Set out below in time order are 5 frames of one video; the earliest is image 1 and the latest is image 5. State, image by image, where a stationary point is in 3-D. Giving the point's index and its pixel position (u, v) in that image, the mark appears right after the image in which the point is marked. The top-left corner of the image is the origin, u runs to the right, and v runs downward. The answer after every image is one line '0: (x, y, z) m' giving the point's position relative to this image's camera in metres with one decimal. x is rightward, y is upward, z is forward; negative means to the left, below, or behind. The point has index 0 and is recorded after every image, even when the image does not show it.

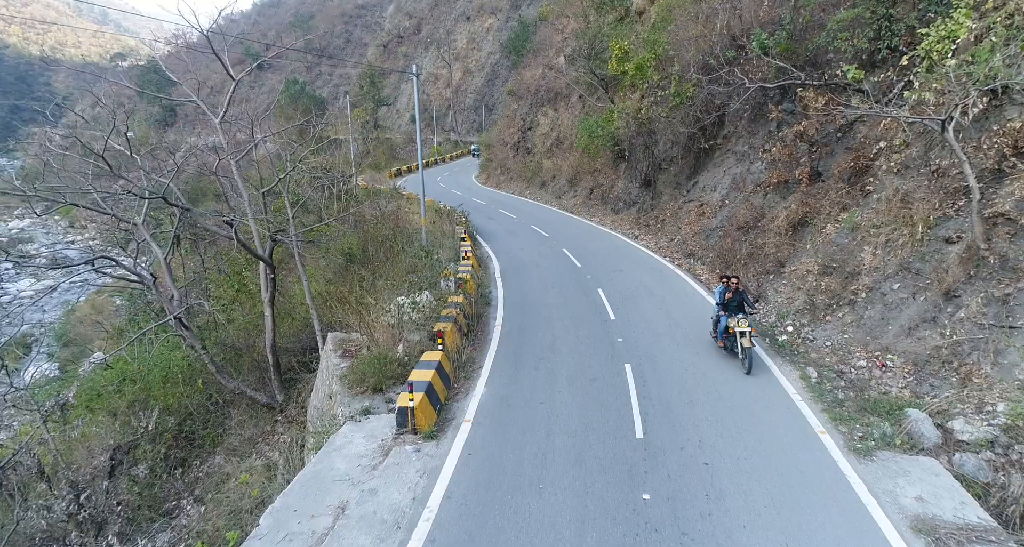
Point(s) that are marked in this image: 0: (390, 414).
0: (-1.7, -1.9, +6.9) m
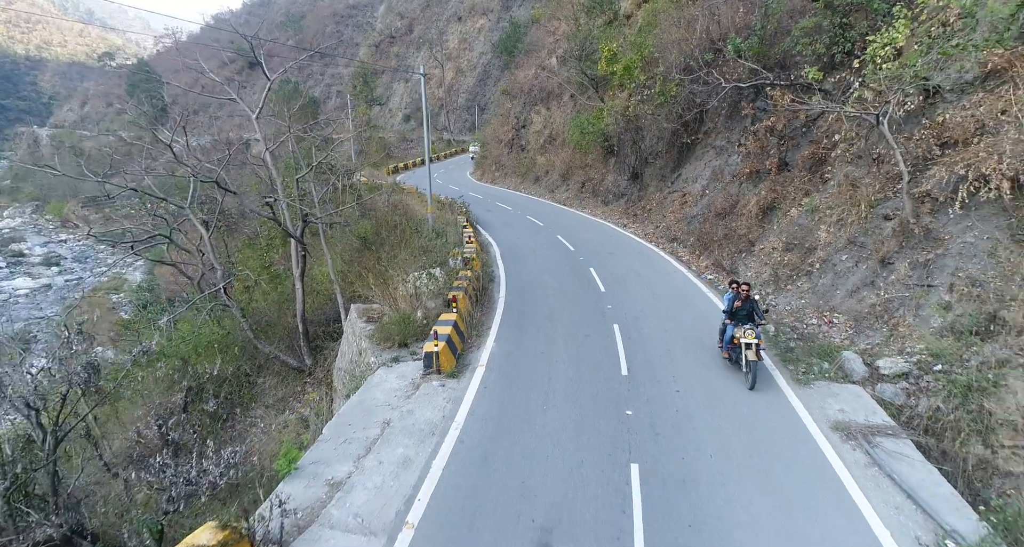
0: (-1.6, -1.4, +8.2) m
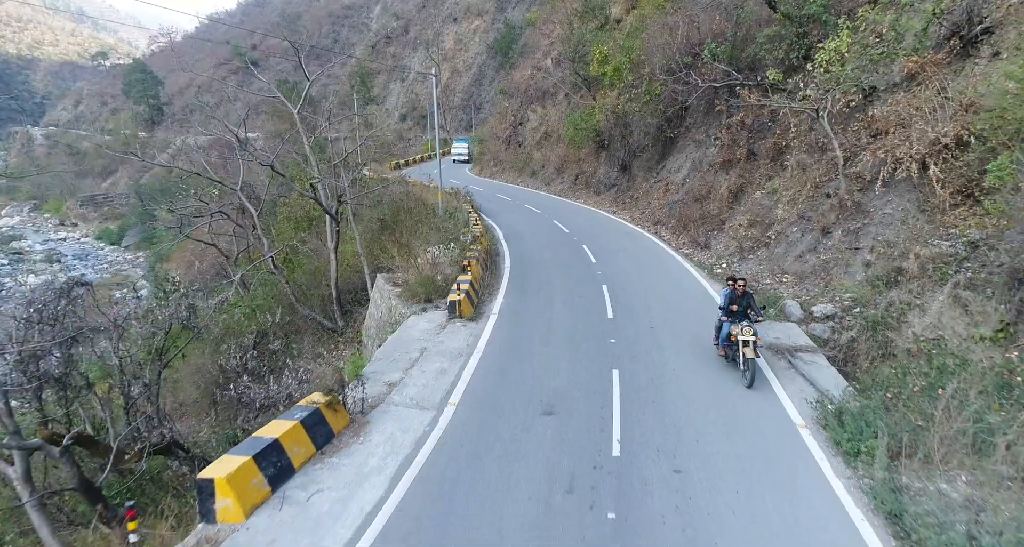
0: (-1.4, -0.8, +10.1) m
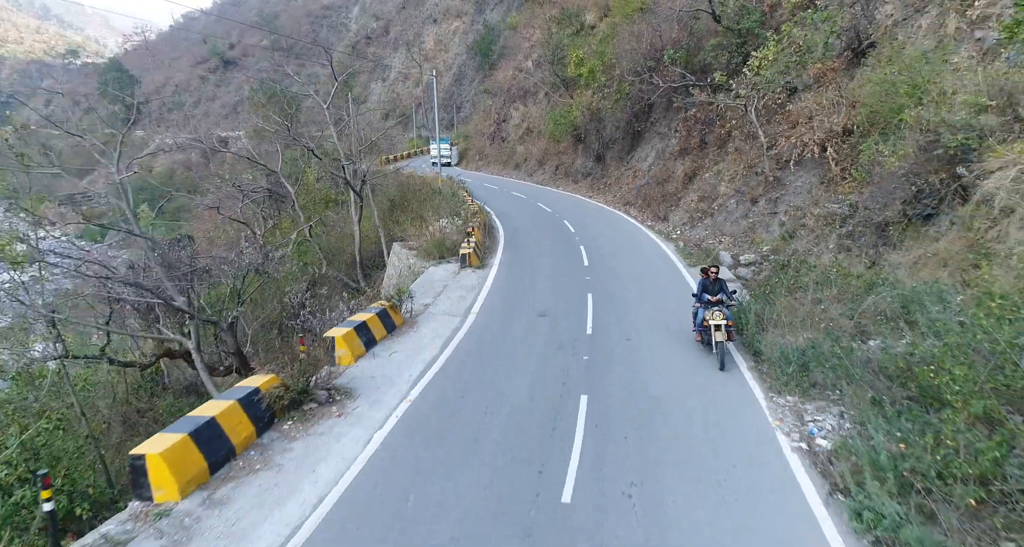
0: (-1.5, +0.2, +12.7) m
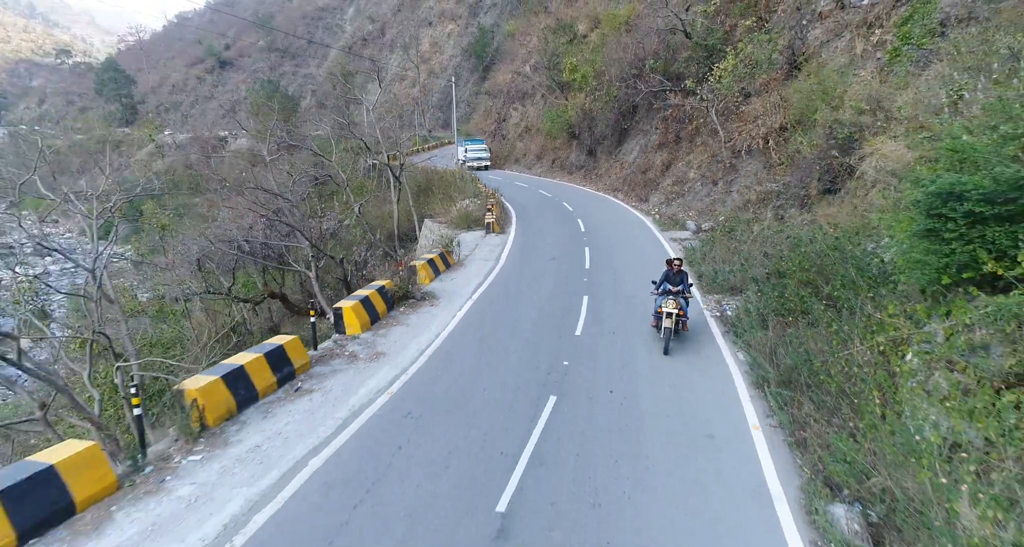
0: (-1.1, +1.3, +16.2) m
